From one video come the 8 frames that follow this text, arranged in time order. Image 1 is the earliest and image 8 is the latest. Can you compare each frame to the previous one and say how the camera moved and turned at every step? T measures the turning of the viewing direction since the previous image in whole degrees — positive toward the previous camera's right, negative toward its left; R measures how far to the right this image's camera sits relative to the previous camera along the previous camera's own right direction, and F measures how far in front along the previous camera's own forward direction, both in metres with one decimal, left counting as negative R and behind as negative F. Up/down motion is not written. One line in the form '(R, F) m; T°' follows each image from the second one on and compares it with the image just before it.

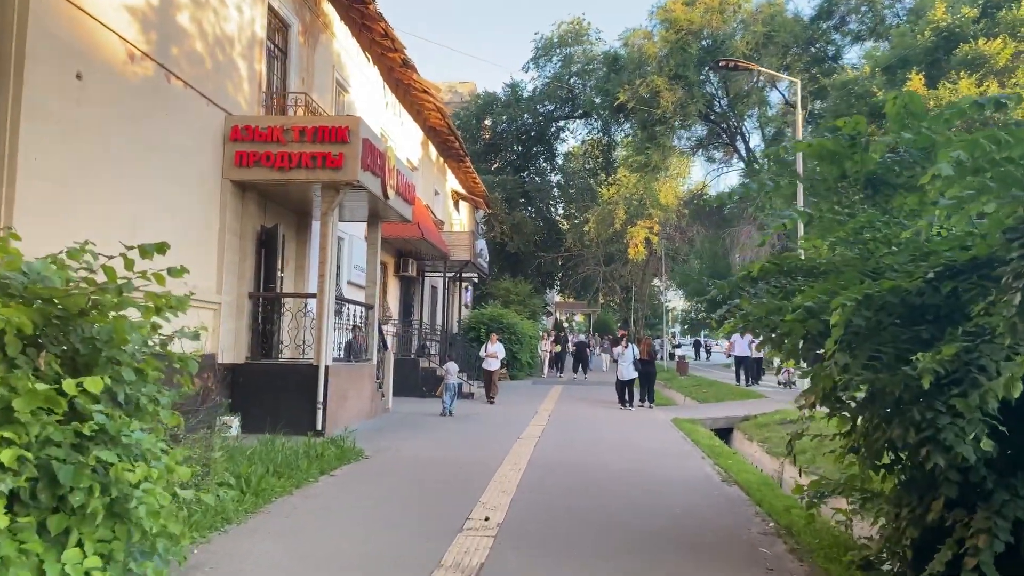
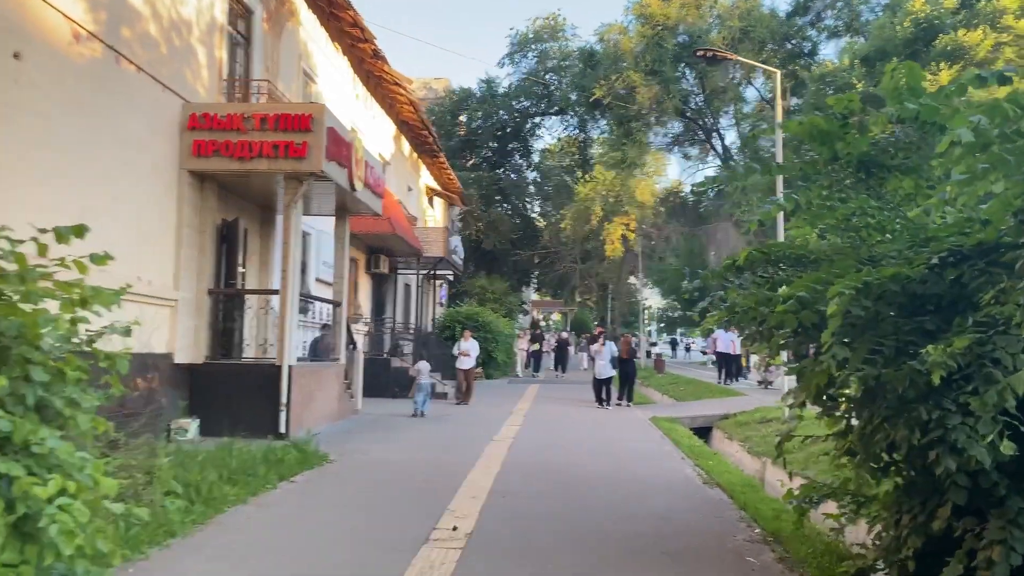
(+0.1, +0.5) m; +2°
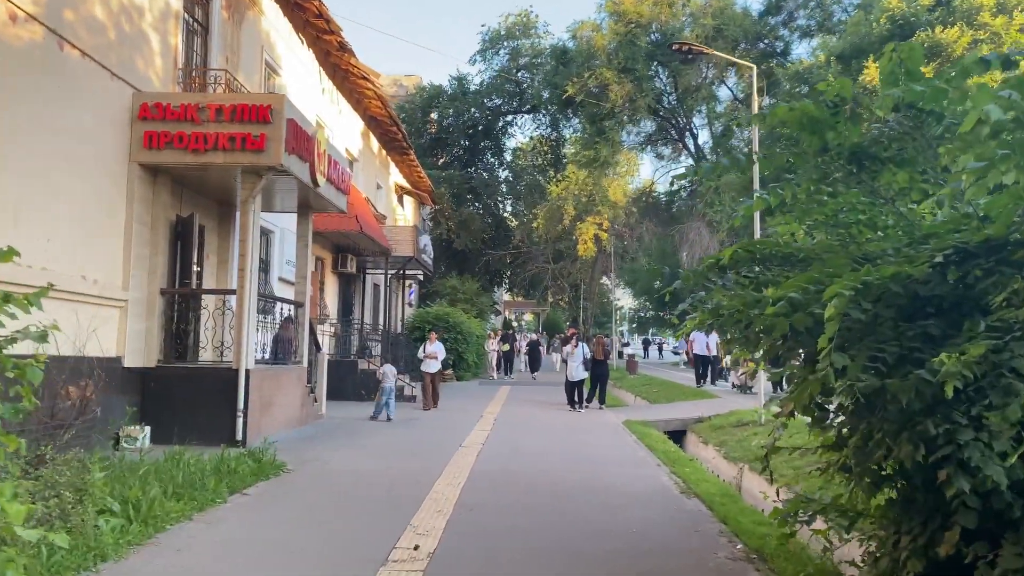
(0.0, +0.4) m; +2°
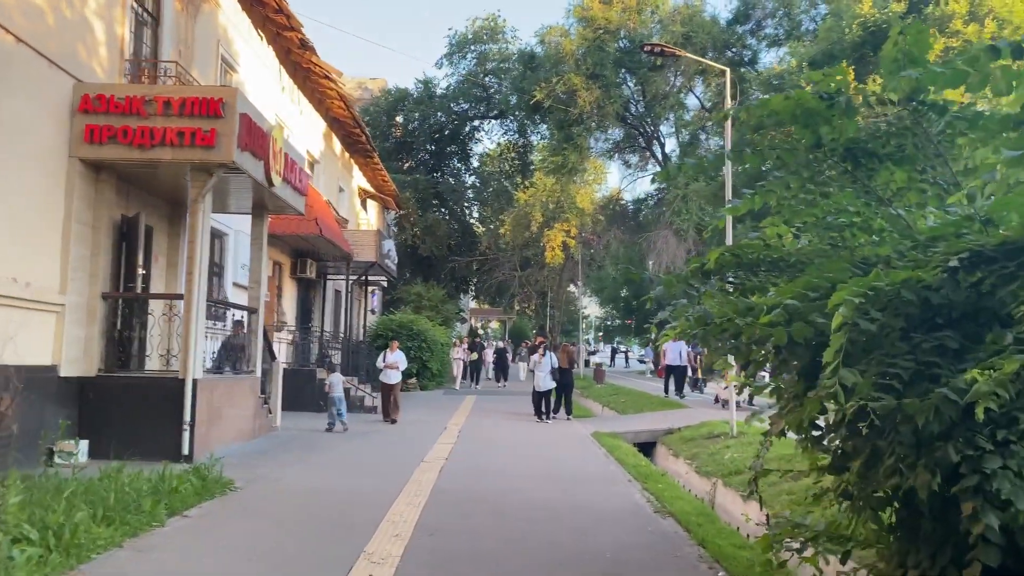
(0.0, +0.5) m; +2°
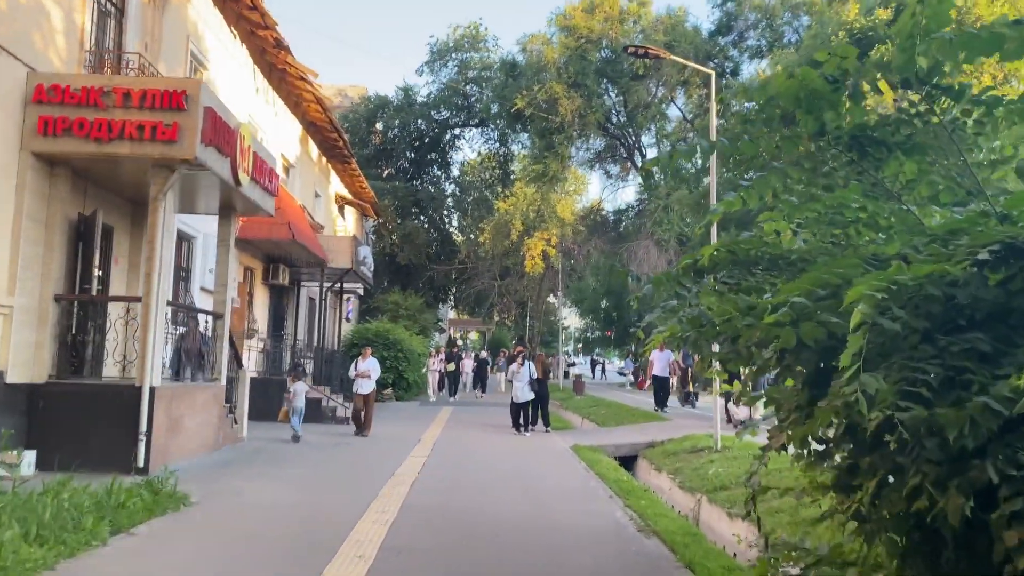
(0.0, +0.4) m; +1°
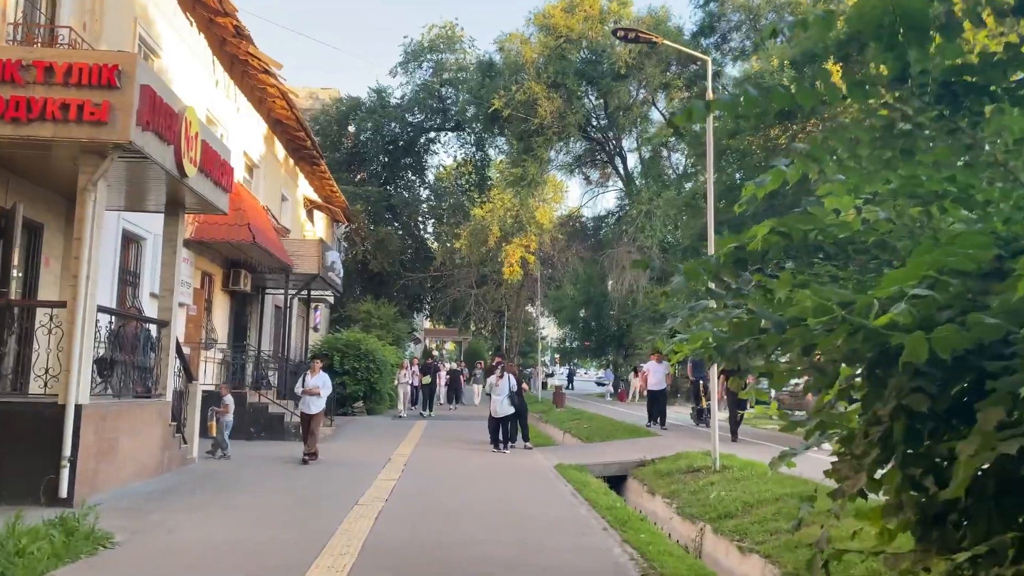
(0.0, +1.1) m; +2°
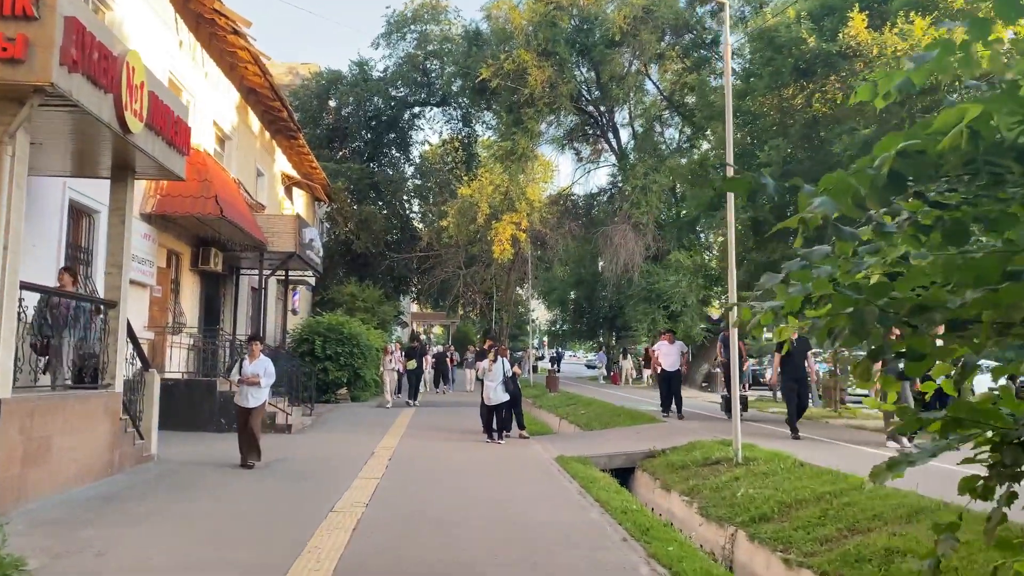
(-0.1, +1.2) m; +1°
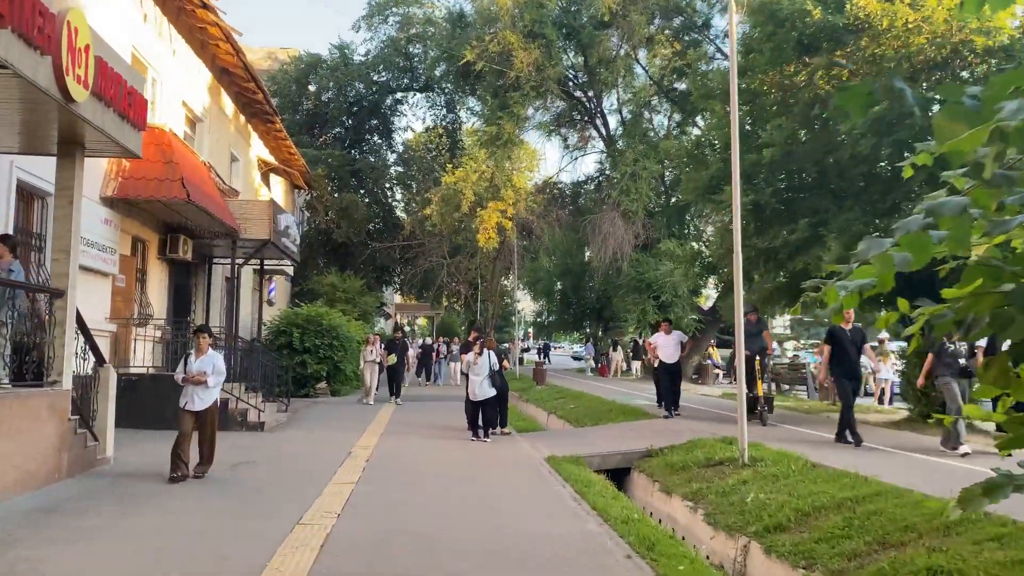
(0.0, +0.8) m; +1°
